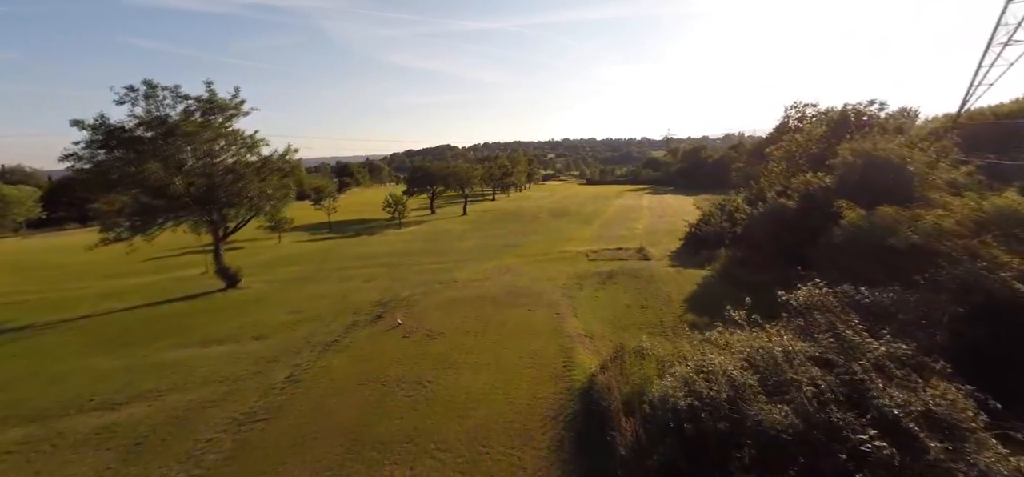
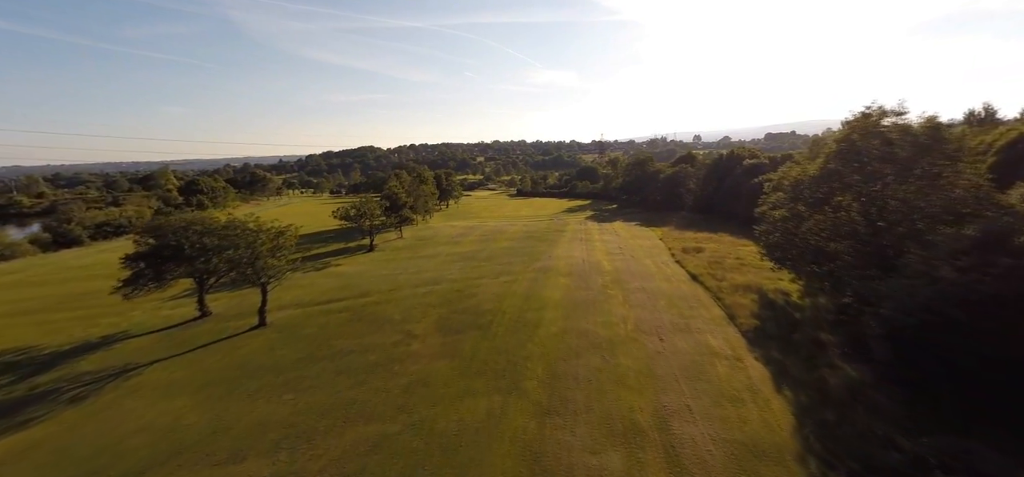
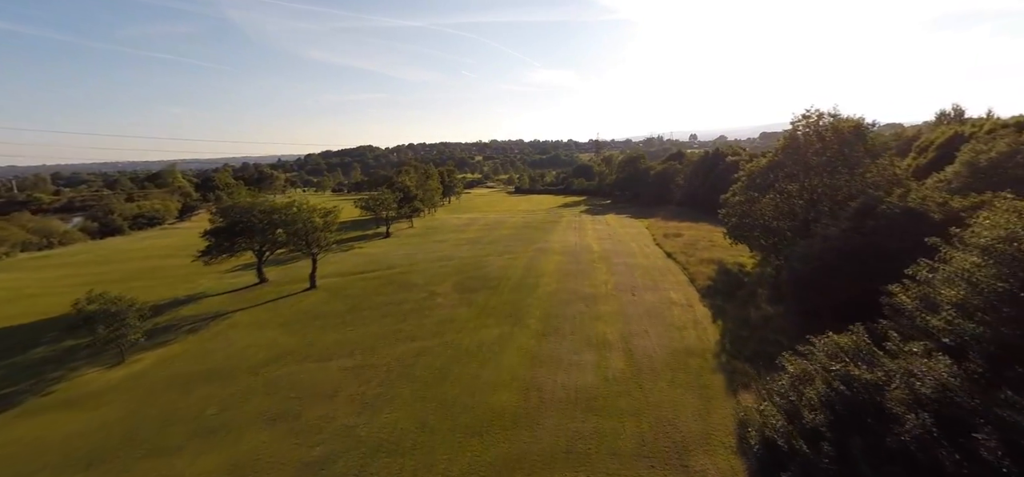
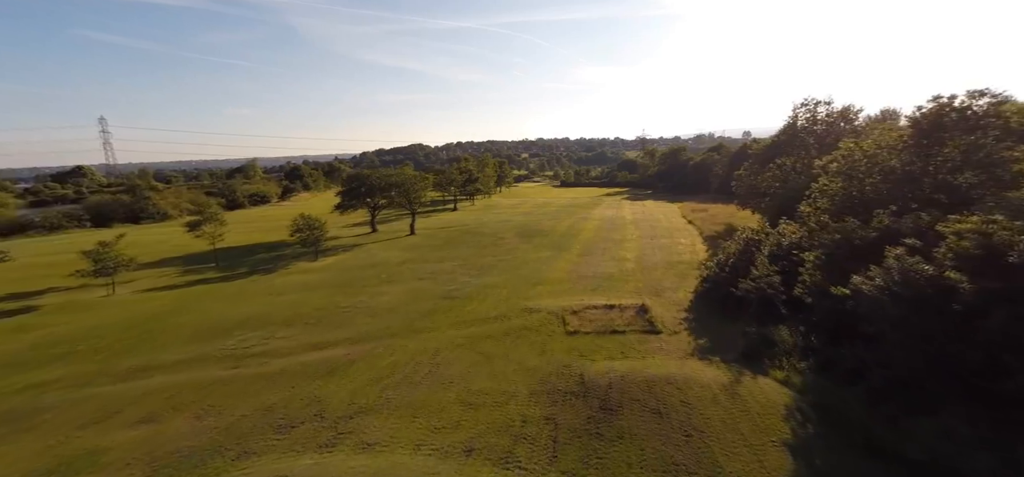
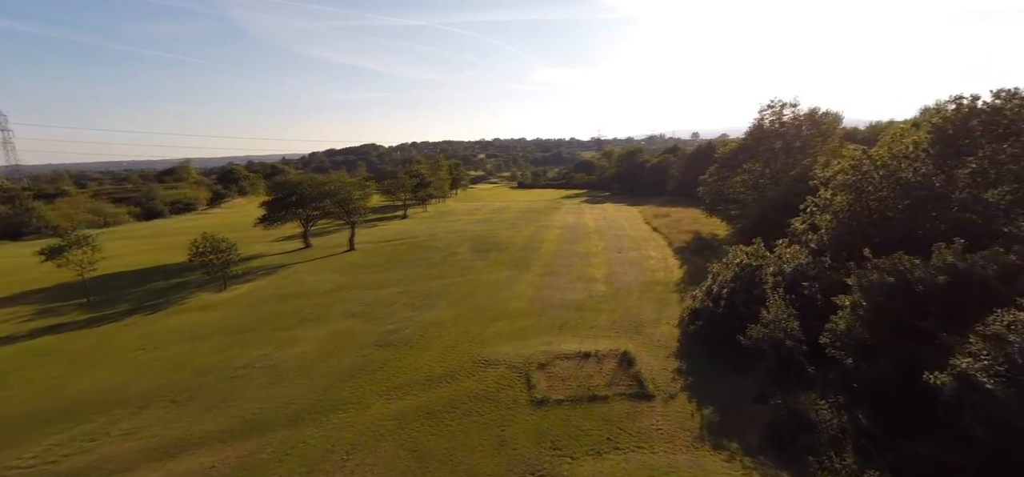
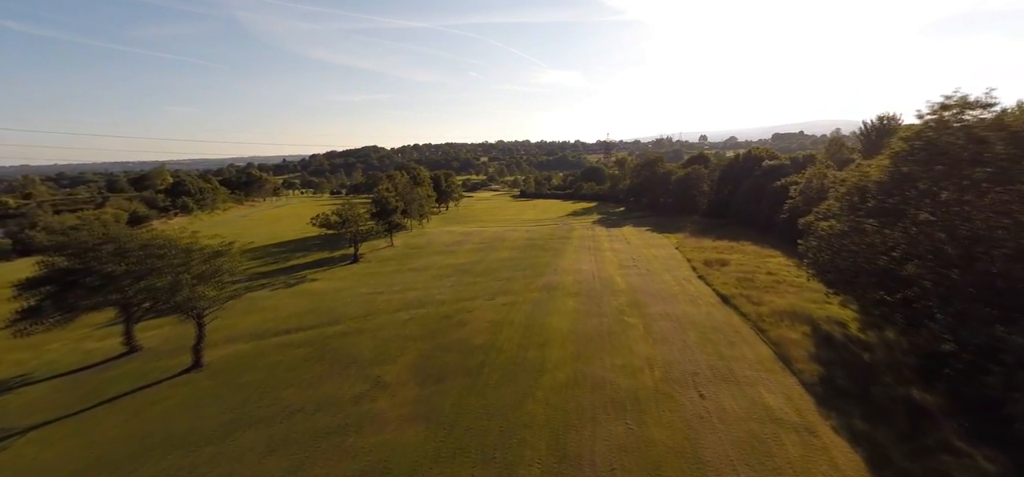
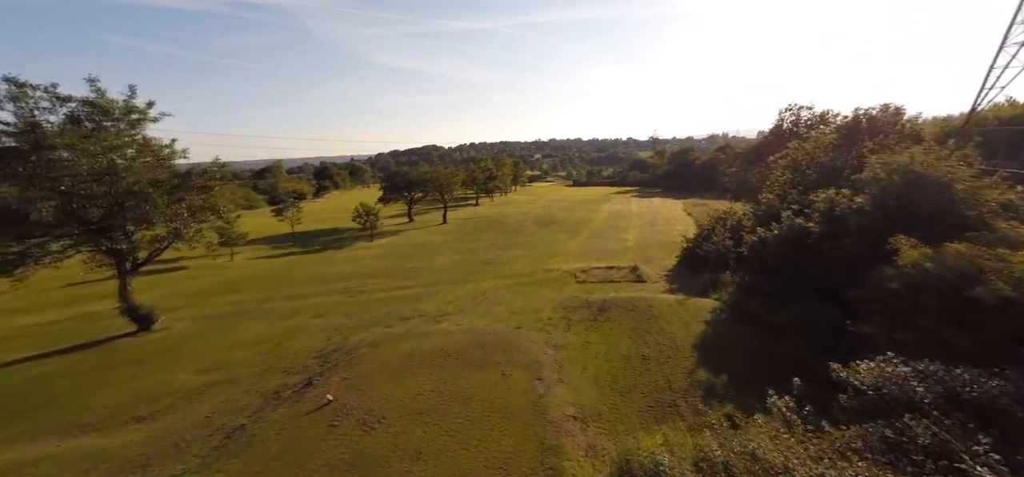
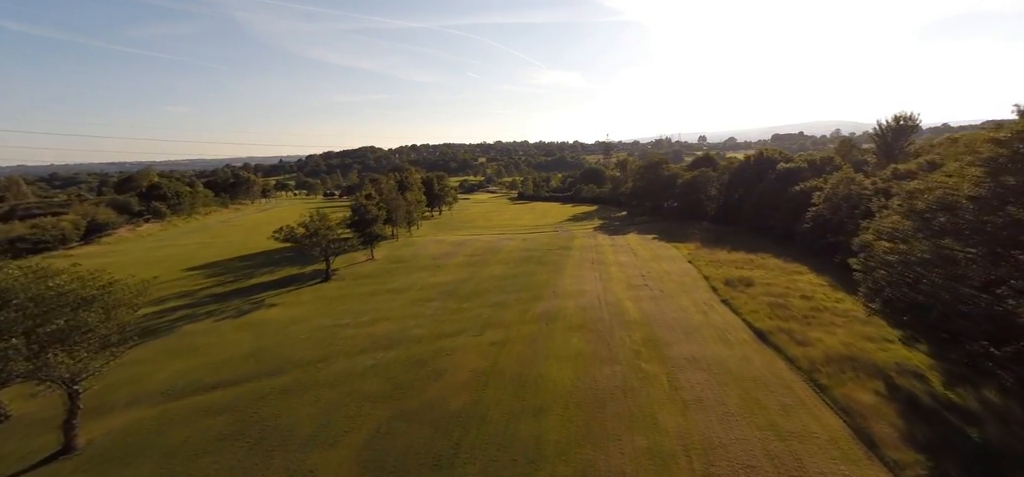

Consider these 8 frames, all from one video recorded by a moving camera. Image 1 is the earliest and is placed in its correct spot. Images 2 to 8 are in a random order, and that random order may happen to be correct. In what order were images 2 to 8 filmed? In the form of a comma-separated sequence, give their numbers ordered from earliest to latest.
7, 4, 5, 3, 2, 6, 8
